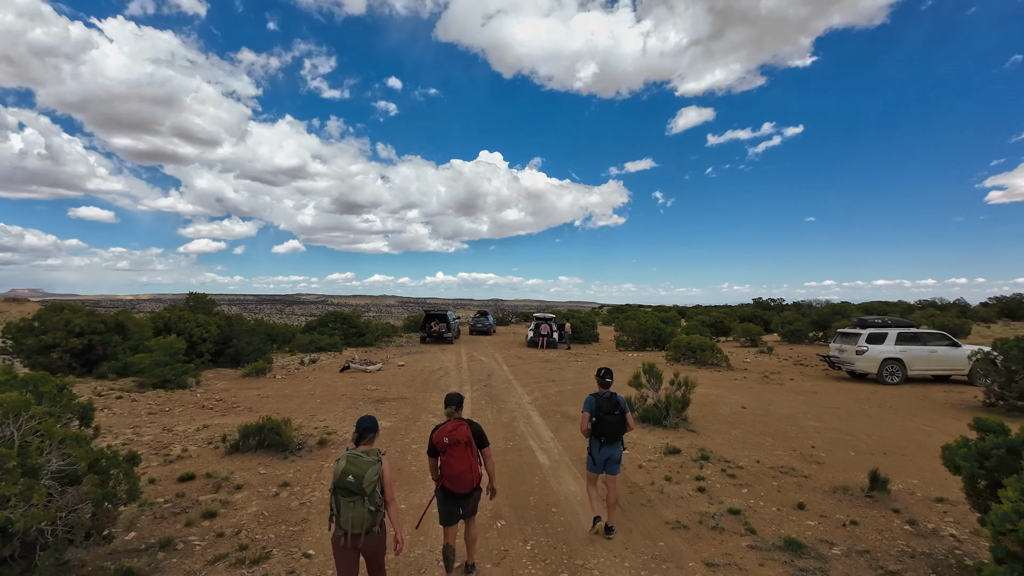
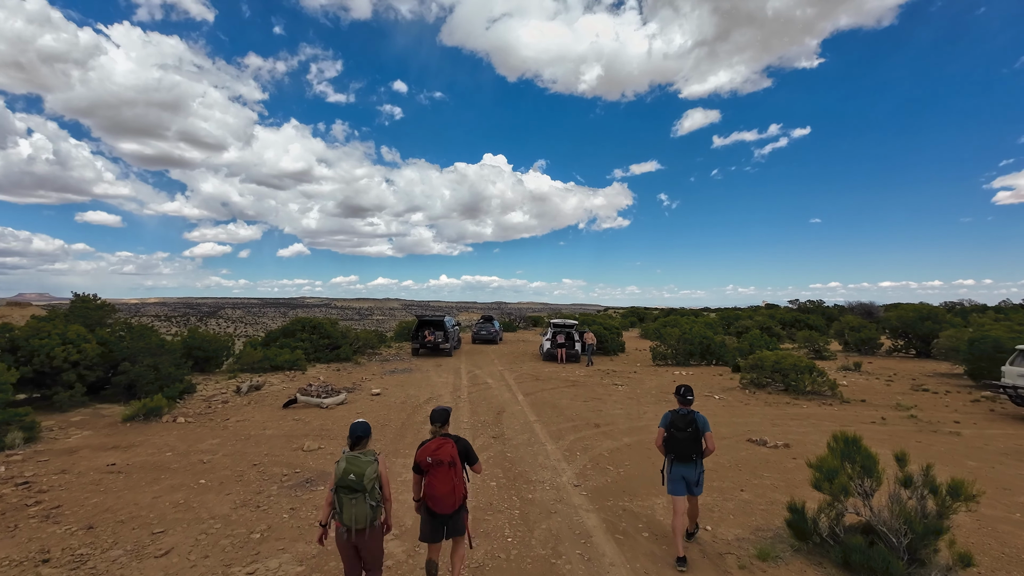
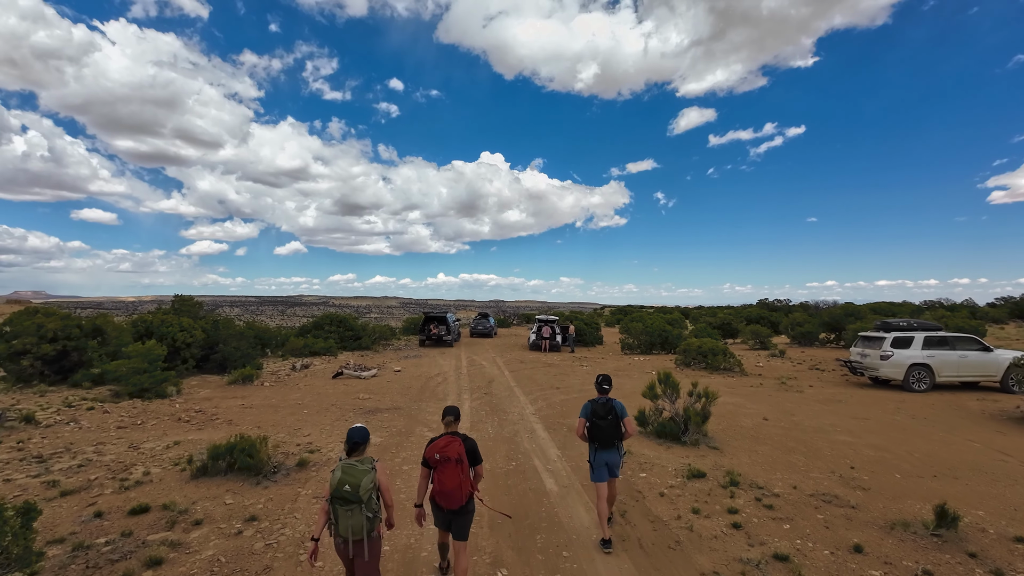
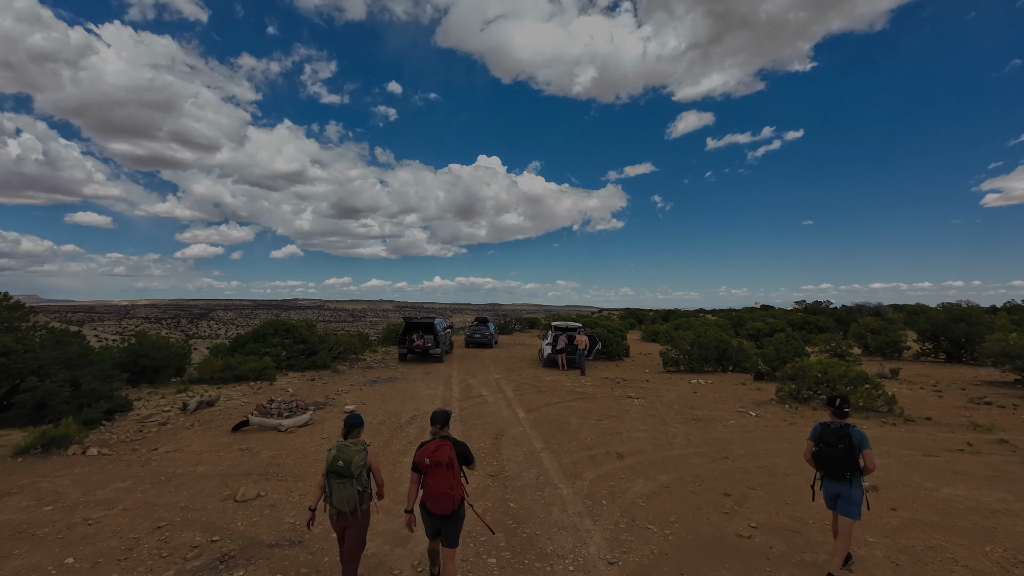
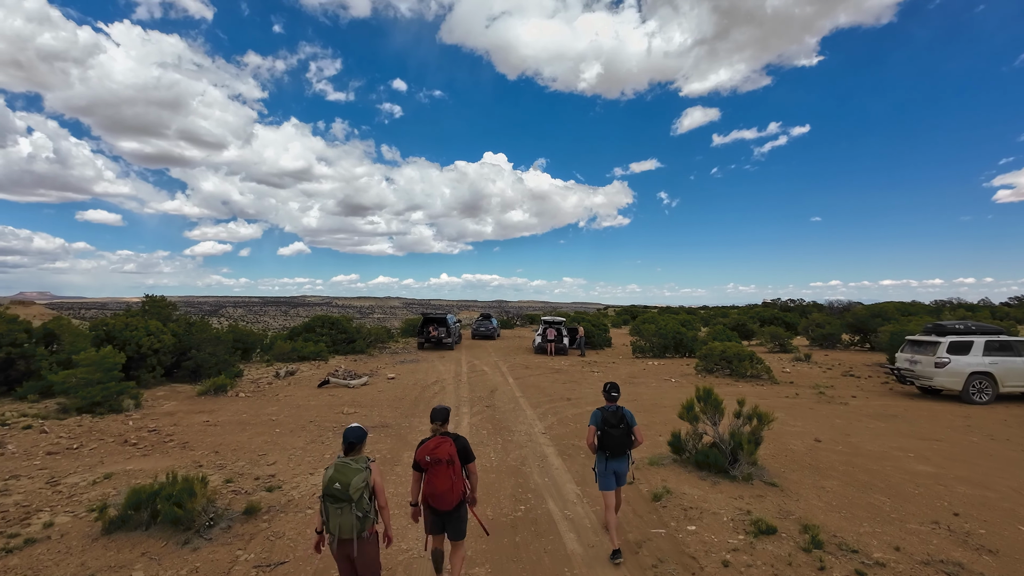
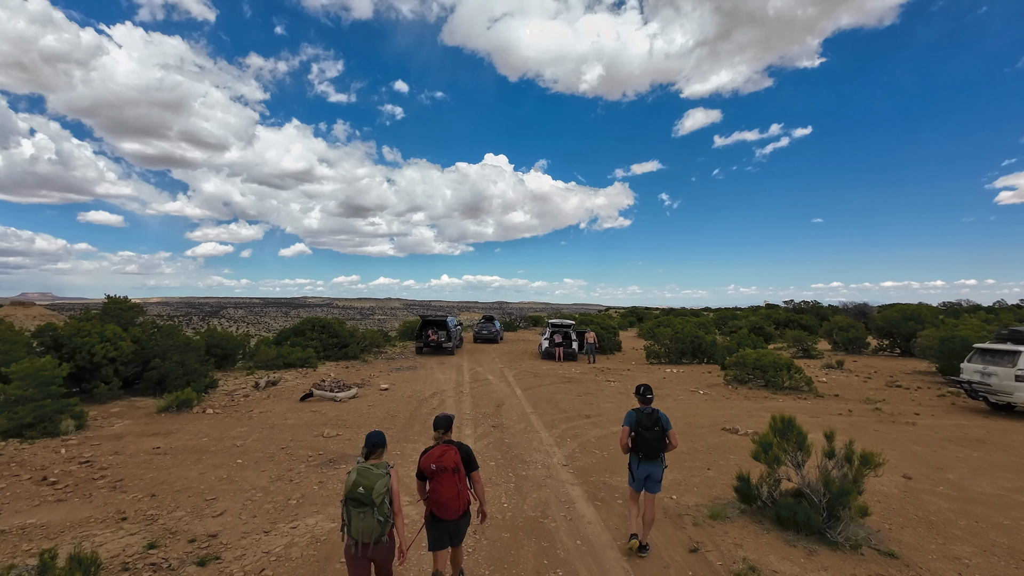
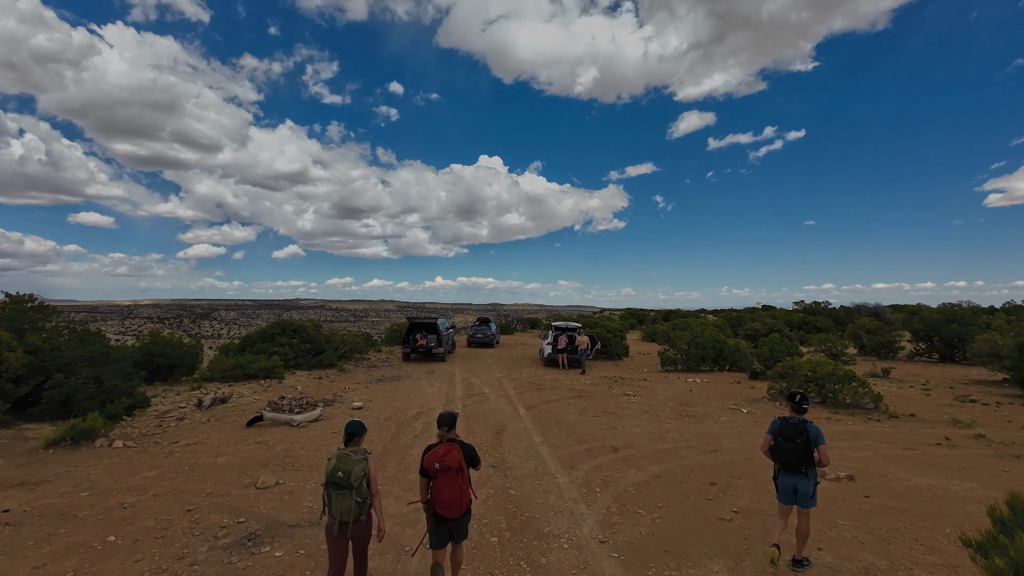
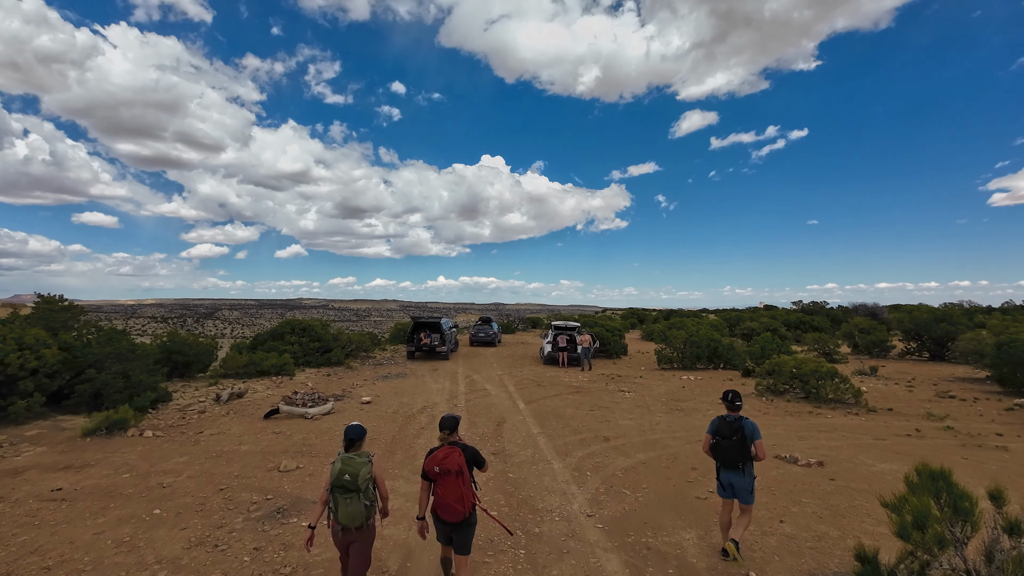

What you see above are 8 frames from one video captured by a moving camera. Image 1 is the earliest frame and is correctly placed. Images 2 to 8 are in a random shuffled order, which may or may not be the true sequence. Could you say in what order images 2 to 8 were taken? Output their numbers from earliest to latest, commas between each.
3, 5, 6, 2, 8, 7, 4
